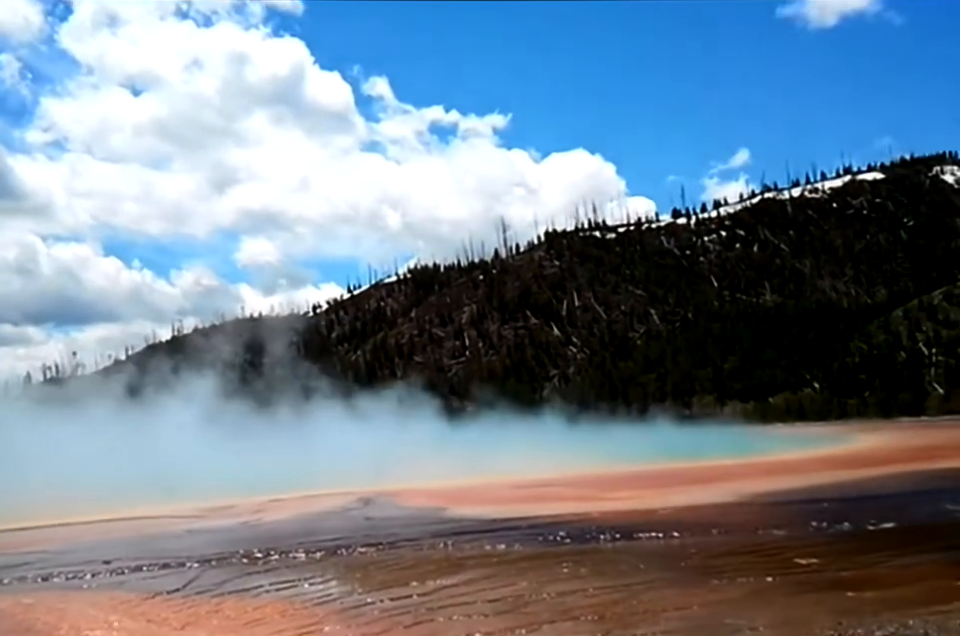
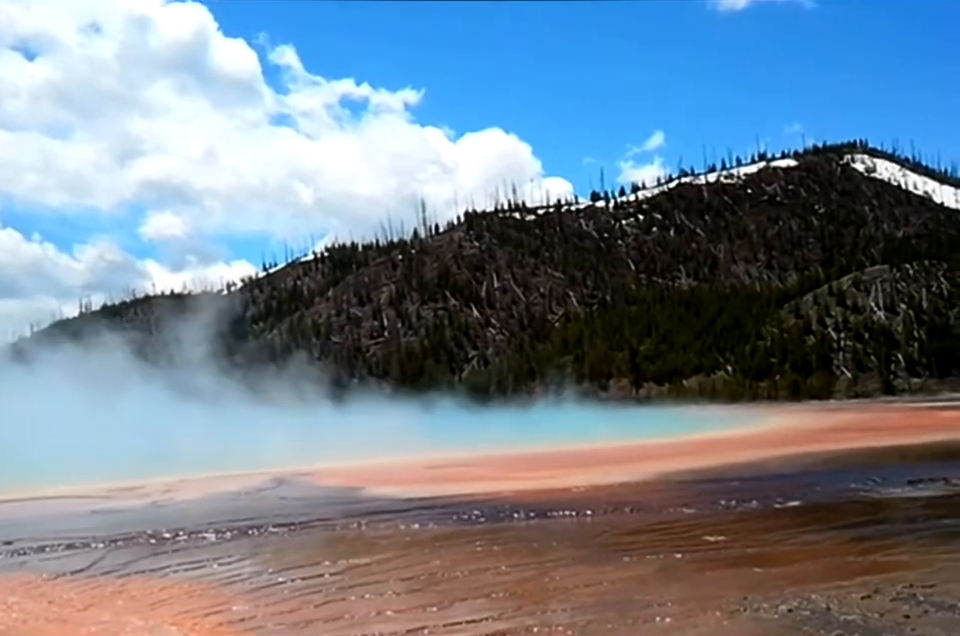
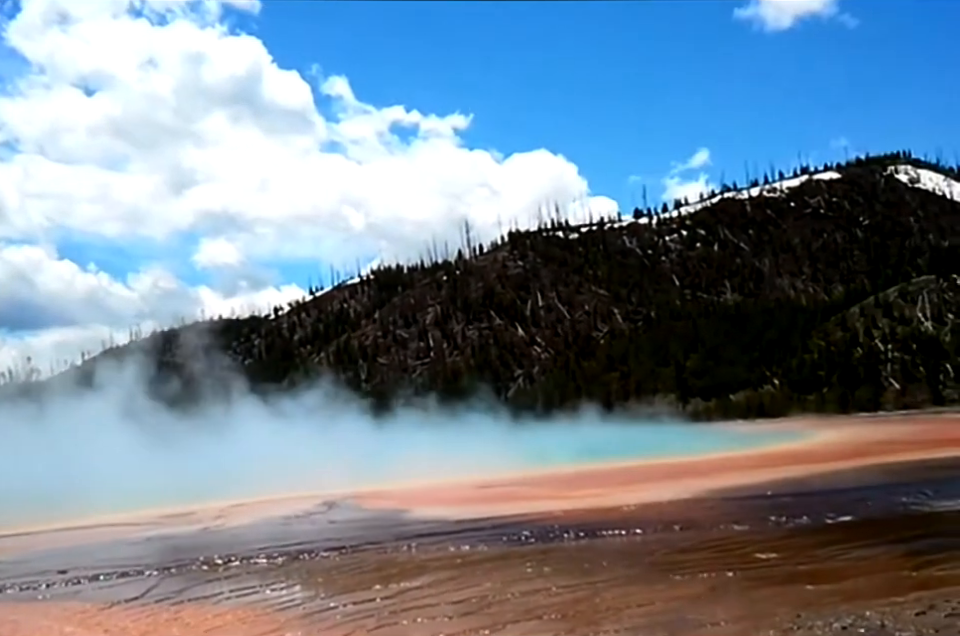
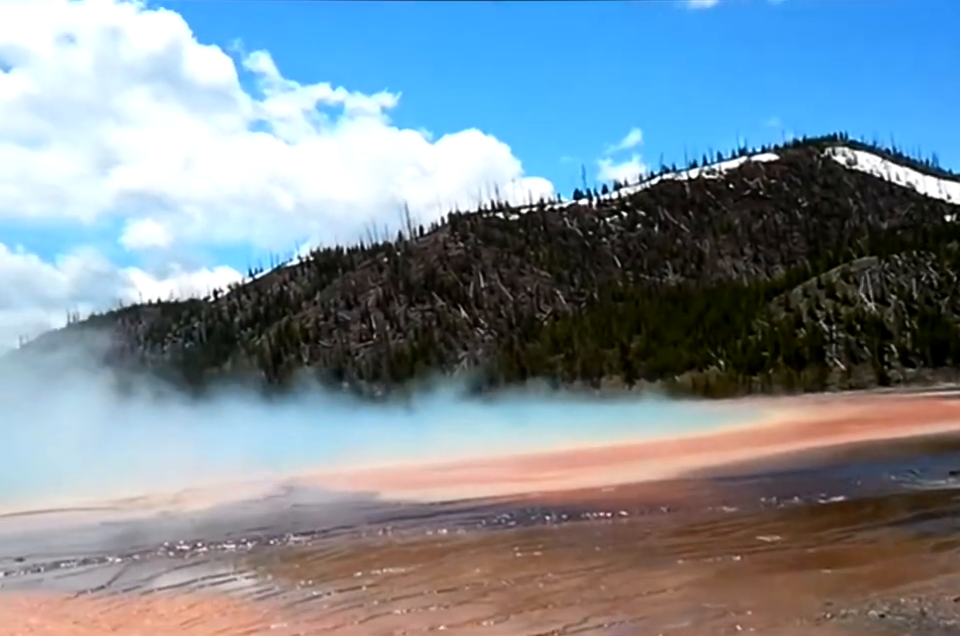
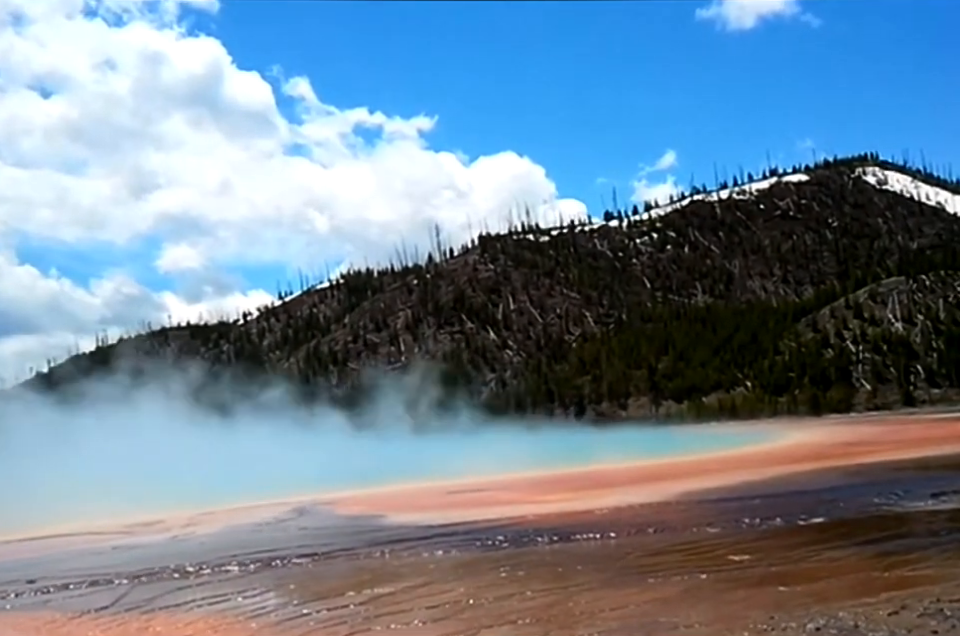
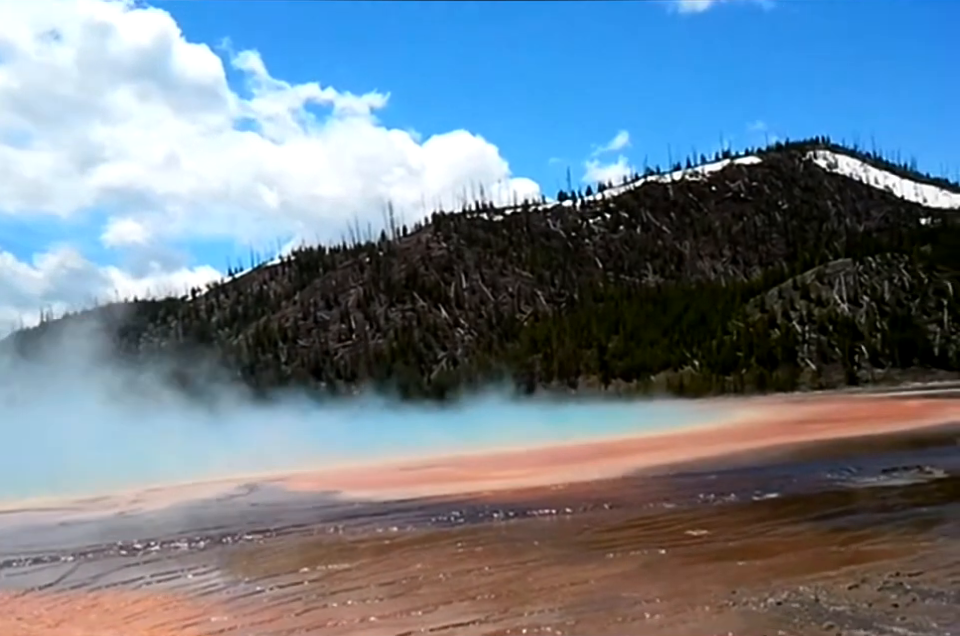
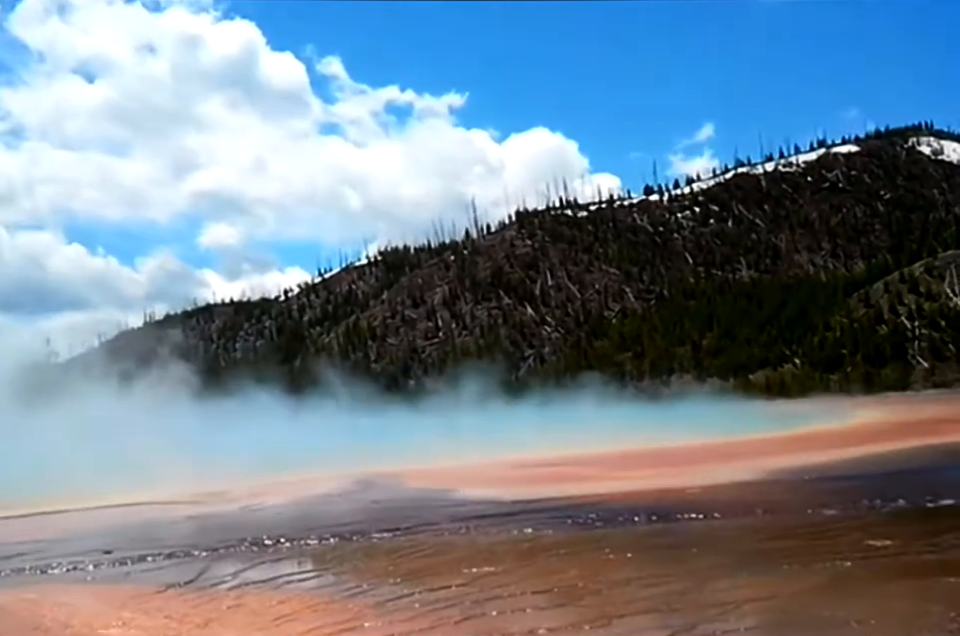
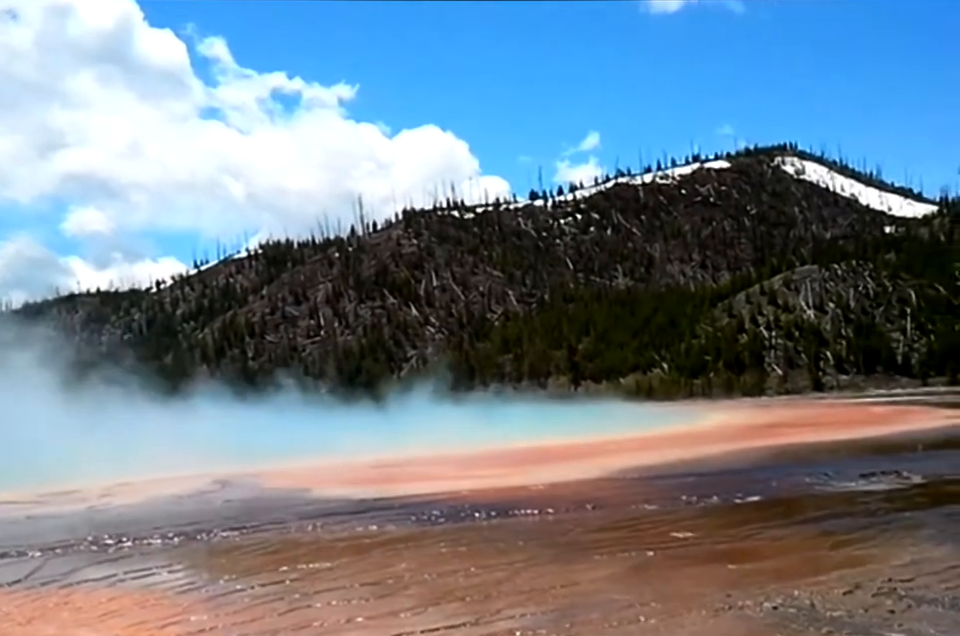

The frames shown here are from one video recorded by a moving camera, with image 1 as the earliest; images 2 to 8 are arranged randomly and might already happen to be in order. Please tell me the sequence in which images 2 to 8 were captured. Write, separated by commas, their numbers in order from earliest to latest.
3, 5, 2, 6, 8, 4, 7
